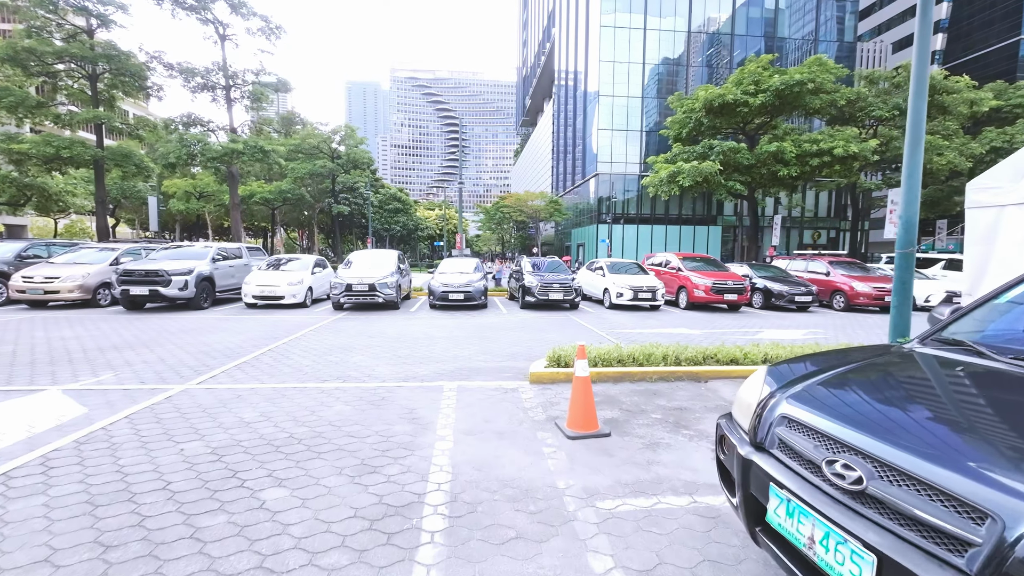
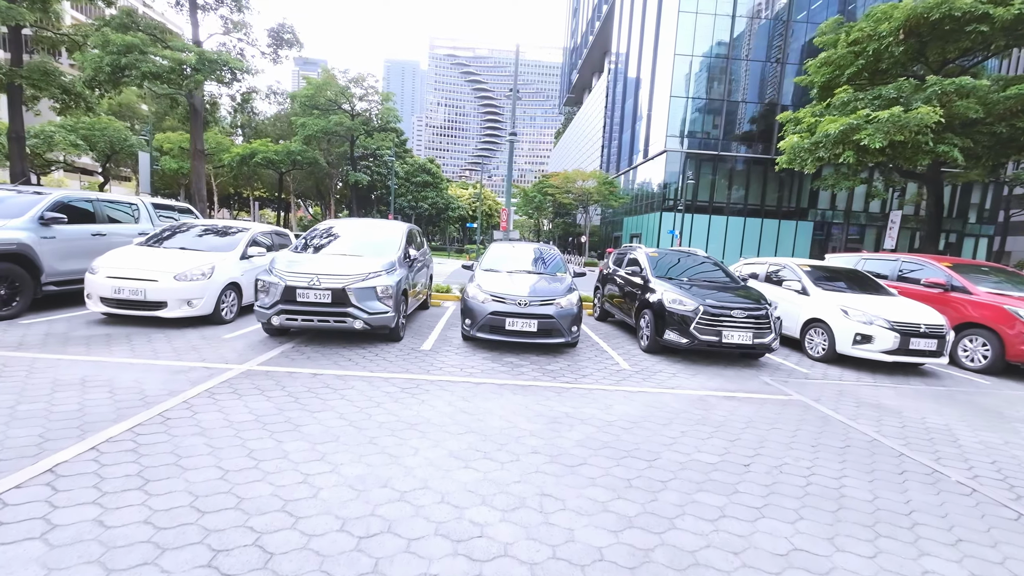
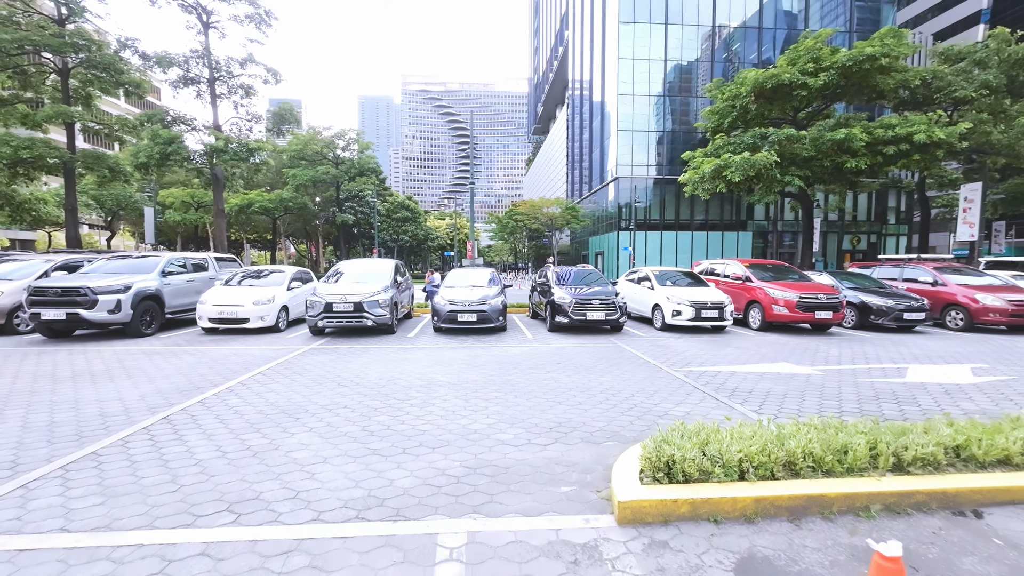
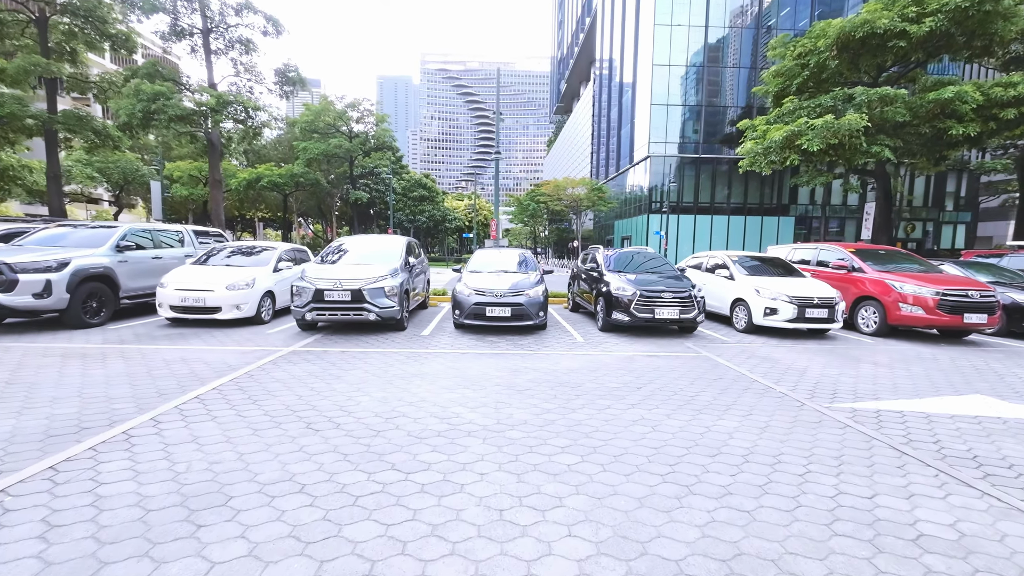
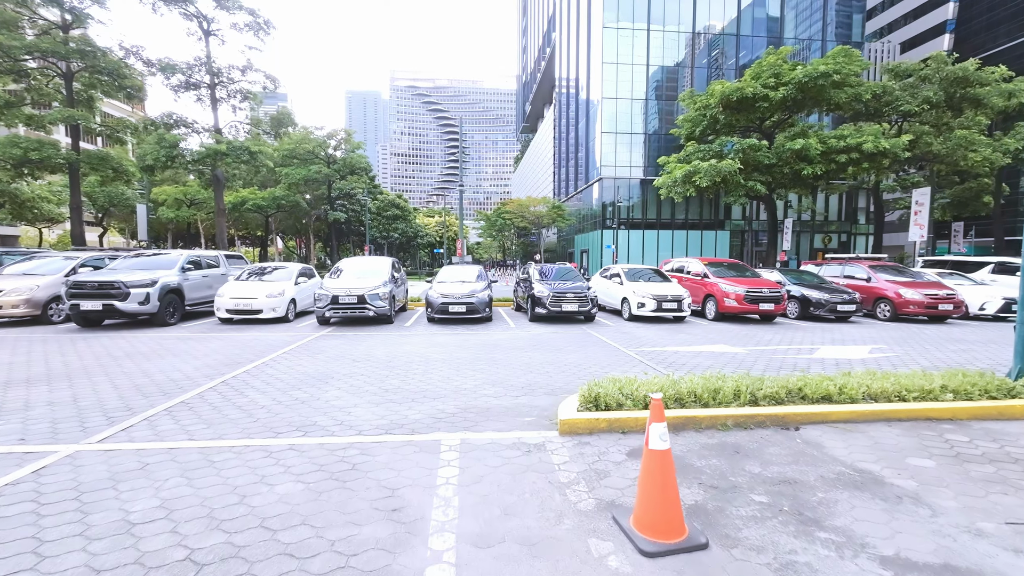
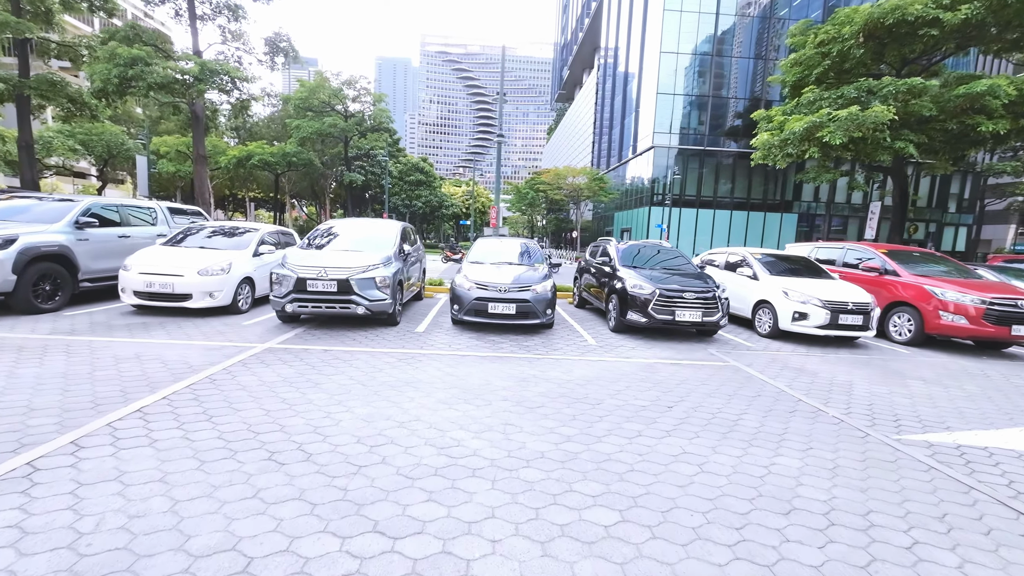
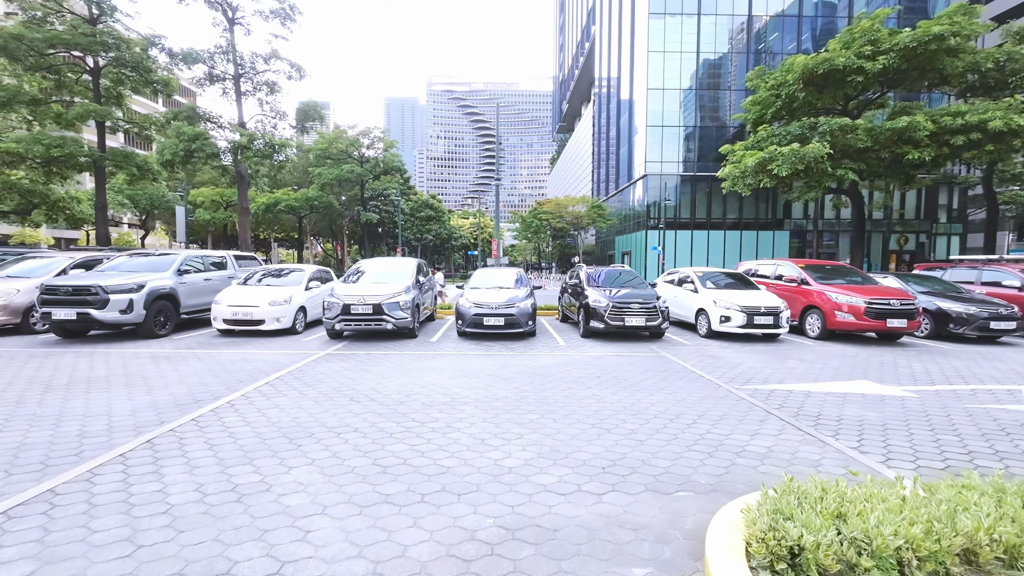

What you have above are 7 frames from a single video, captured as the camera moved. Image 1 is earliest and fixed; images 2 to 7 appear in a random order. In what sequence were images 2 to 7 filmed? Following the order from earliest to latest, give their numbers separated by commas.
5, 3, 7, 4, 6, 2
